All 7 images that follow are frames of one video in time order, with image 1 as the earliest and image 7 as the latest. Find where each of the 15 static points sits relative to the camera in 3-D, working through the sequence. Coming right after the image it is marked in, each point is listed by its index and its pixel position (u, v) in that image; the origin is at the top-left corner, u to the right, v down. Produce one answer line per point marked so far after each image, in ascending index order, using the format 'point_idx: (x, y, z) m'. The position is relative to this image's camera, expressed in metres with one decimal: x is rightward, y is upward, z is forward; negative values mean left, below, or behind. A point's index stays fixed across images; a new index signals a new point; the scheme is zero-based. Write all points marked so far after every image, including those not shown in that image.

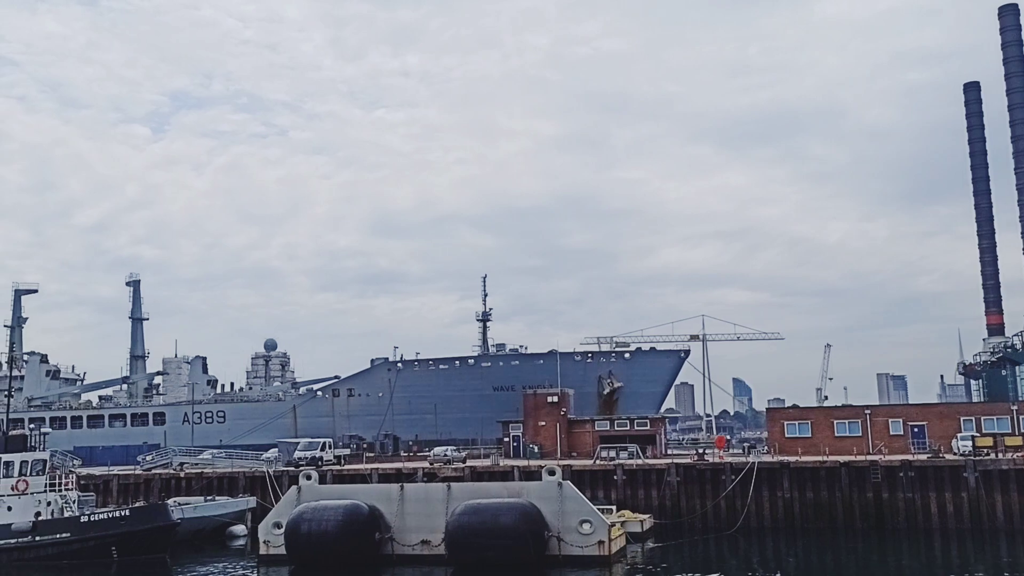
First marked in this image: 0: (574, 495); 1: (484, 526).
0: (+1.4, -4.7, +19.5) m
1: (-0.6, -5.2, +18.6) m
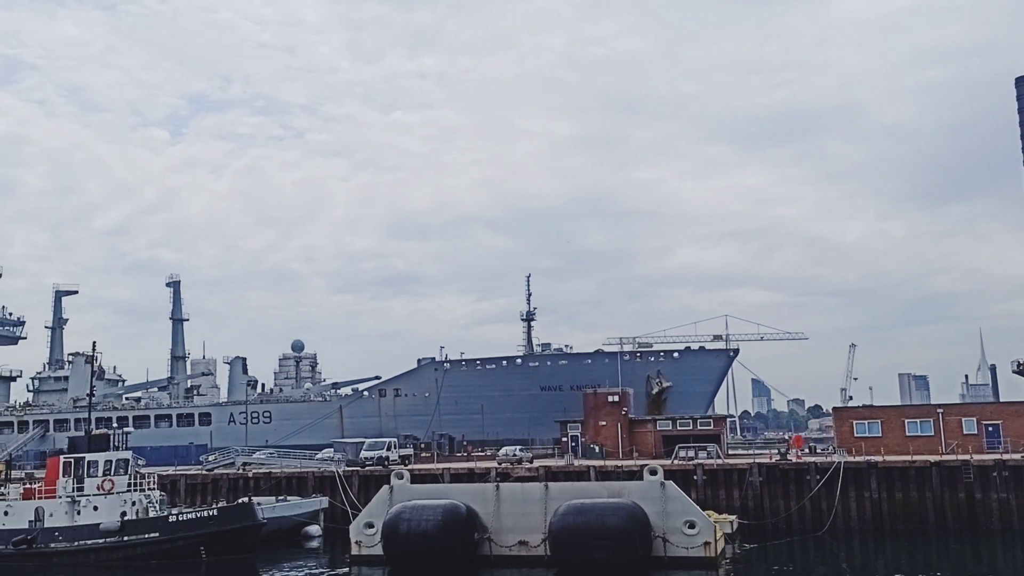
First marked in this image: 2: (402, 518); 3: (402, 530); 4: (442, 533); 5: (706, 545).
0: (+3.7, -4.6, +19.1) m
1: (+1.7, -5.1, +18.3) m
2: (-2.5, -5.3, +19.6) m
3: (-2.5, -5.5, +19.4) m
4: (-1.6, -5.5, +19.2) m
5: (+4.3, -5.7, +18.8) m
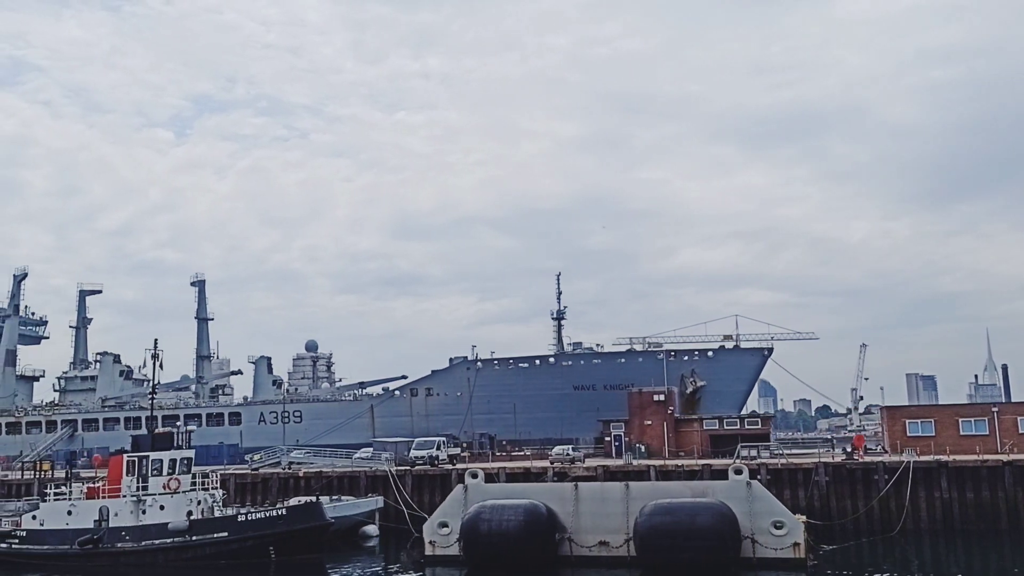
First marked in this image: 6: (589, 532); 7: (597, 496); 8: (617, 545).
0: (+5.5, -4.5, +18.7) m
1: (+3.5, -5.0, +17.9) m
2: (-0.7, -5.2, +19.3) m
3: (-0.7, -5.4, +19.1) m
4: (+0.3, -5.4, +18.9) m
5: (+6.1, -5.6, +18.5) m
6: (+1.8, -5.6, +19.7) m
7: (+2.0, -4.8, +19.8) m
8: (+2.4, -5.9, +19.5) m
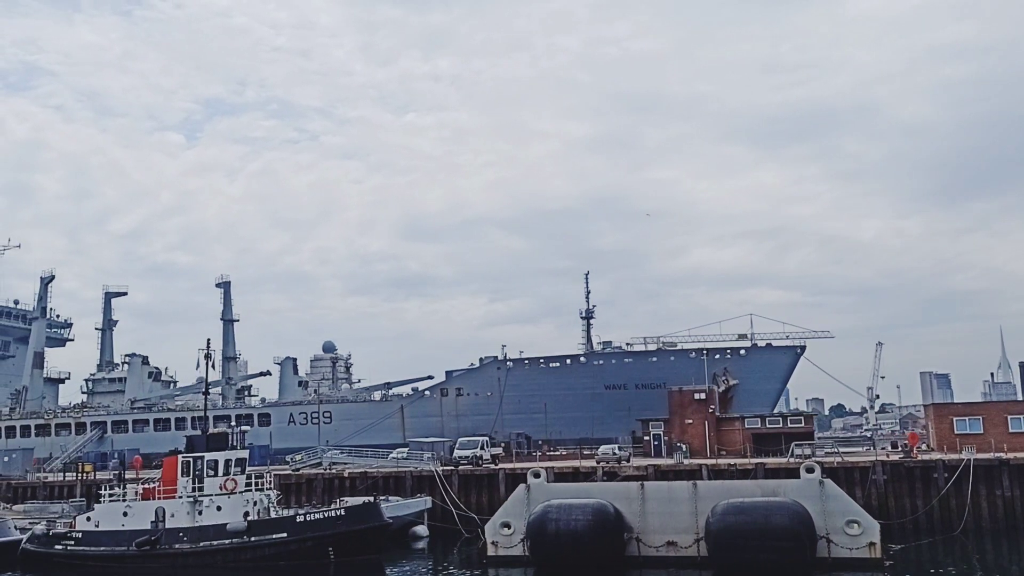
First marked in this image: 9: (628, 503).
0: (+7.0, -4.4, +18.4) m
1: (+5.0, -4.9, +17.6) m
2: (+0.8, -5.1, +19.0) m
3: (+0.9, -5.3, +18.8) m
4: (+1.8, -5.4, +18.6) m
5: (+7.6, -5.5, +18.2) m
6: (+3.3, -5.6, +19.4) m
7: (+3.5, -4.7, +19.5) m
8: (+3.9, -5.8, +19.2) m
9: (+2.7, -4.9, +19.6) m
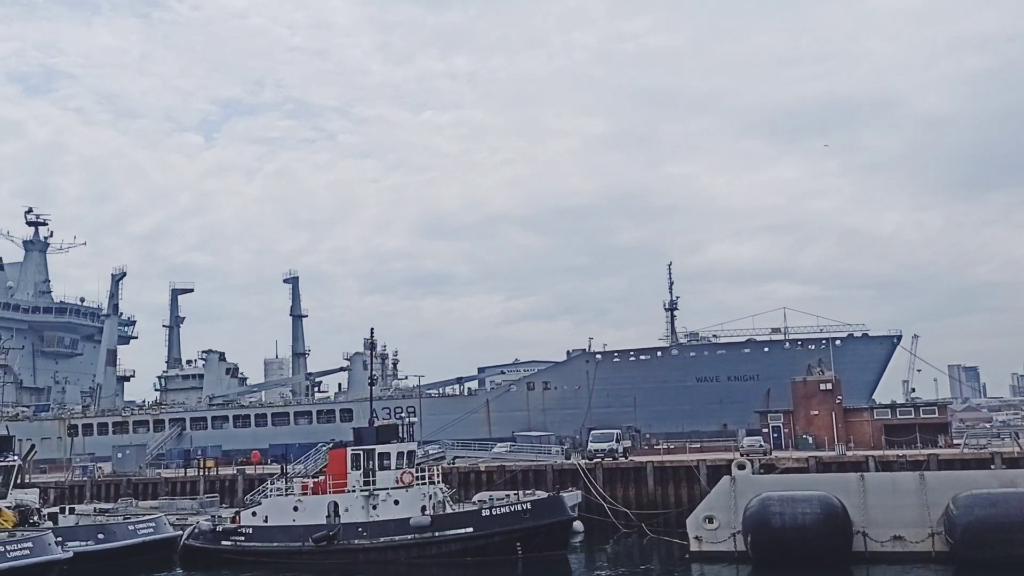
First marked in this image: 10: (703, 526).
0: (+11.6, -4.0, +17.3) m
1: (+9.6, -4.5, +16.6) m
2: (+5.5, -4.7, +18.1) m
3: (+5.5, -4.9, +17.9) m
4: (+6.4, -5.0, +17.6) m
5: (+12.3, -5.0, +17.1) m
6: (+8.0, -5.1, +18.4) m
7: (+8.1, -4.3, +18.5) m
8: (+8.6, -5.3, +18.2) m
9: (+7.3, -4.5, +18.6) m
10: (+4.4, -5.5, +19.6) m
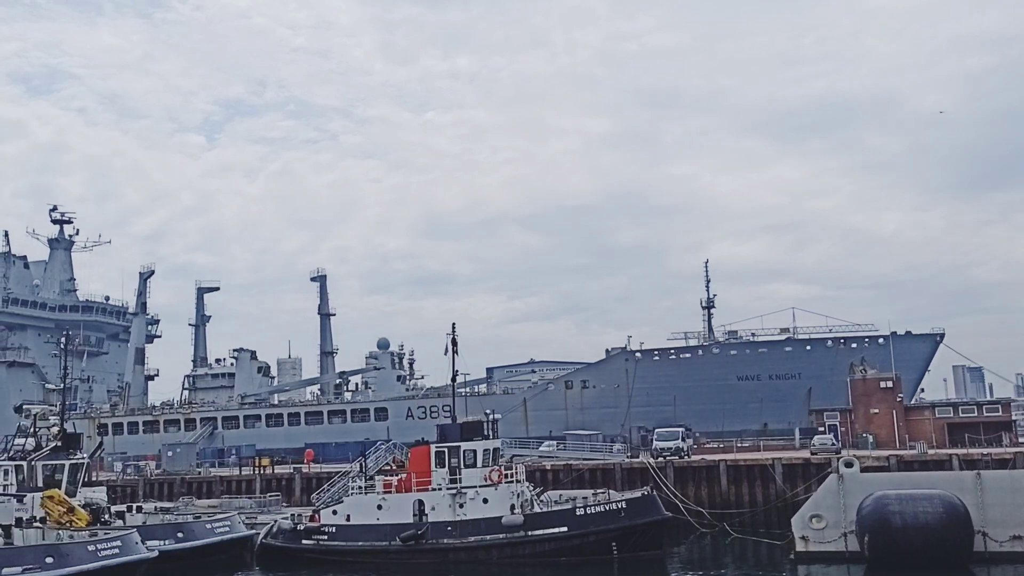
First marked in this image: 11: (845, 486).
0: (+13.9, -3.8, +16.8) m
1: (+11.9, -4.3, +16.1) m
2: (+7.7, -4.5, +17.5) m
3: (+7.8, -4.8, +17.3) m
4: (+8.7, -4.8, +17.1) m
5: (+14.5, -4.8, +16.5) m
6: (+10.2, -5.0, +17.9) m
7: (+10.4, -4.1, +17.9) m
8: (+10.8, -5.2, +17.6) m
9: (+9.6, -4.3, +18.1) m
10: (+6.7, -5.3, +19.1) m
11: (+7.4, -4.4, +18.8) m
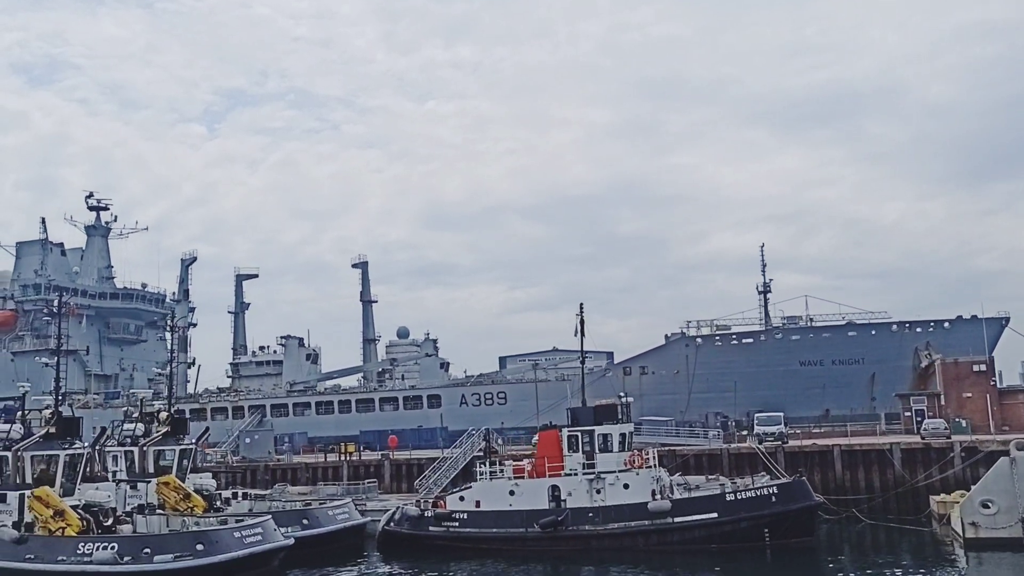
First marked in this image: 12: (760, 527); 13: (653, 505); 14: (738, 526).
0: (+17.2, -3.3, +16.0) m
1: (+15.2, -3.8, +15.3) m
2: (+11.1, -4.0, +16.7) m
3: (+11.1, -4.3, +16.6) m
4: (+12.0, -4.3, +16.3) m
5: (+17.9, -4.3, +15.7) m
6: (+13.6, -4.4, +17.1) m
7: (+13.7, -3.6, +17.1) m
8: (+14.2, -4.7, +16.9) m
9: (+12.9, -3.8, +17.3) m
10: (+10.0, -4.8, +18.3) m
11: (+10.7, -3.8, +18.0) m
12: (+5.6, -5.4, +19.4) m
13: (+3.2, -5.0, +19.7) m
14: (+5.1, -5.4, +19.3) m
